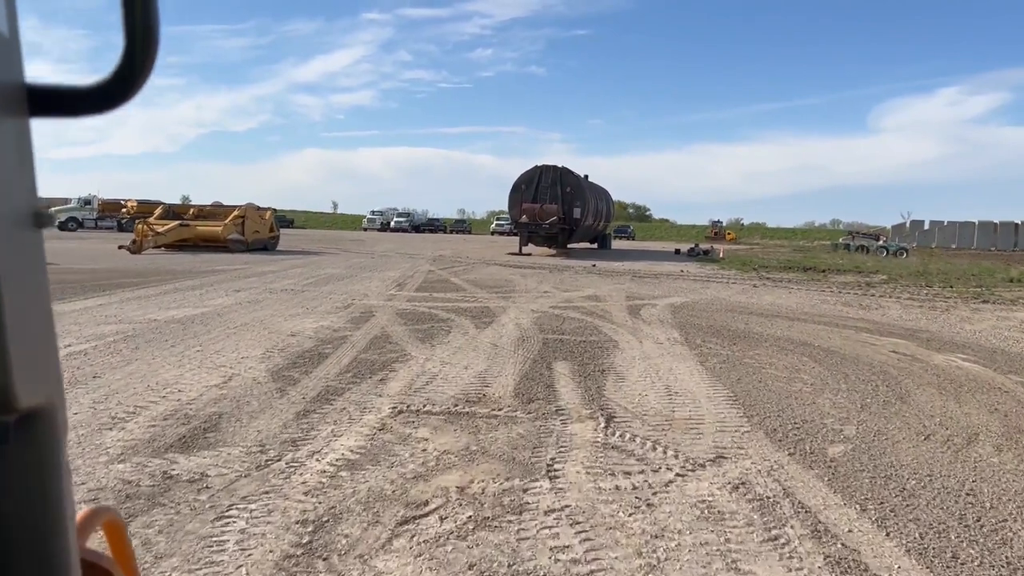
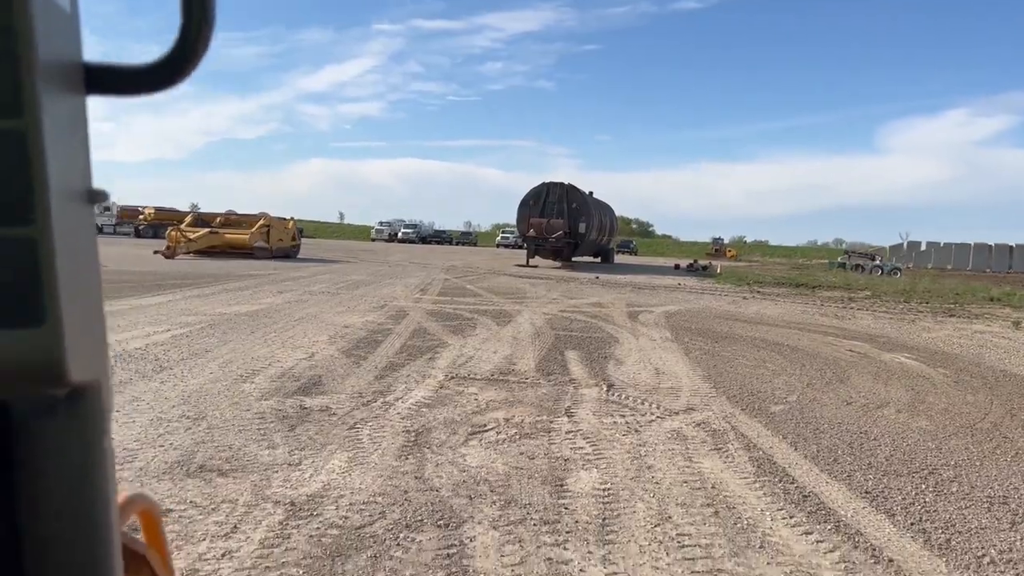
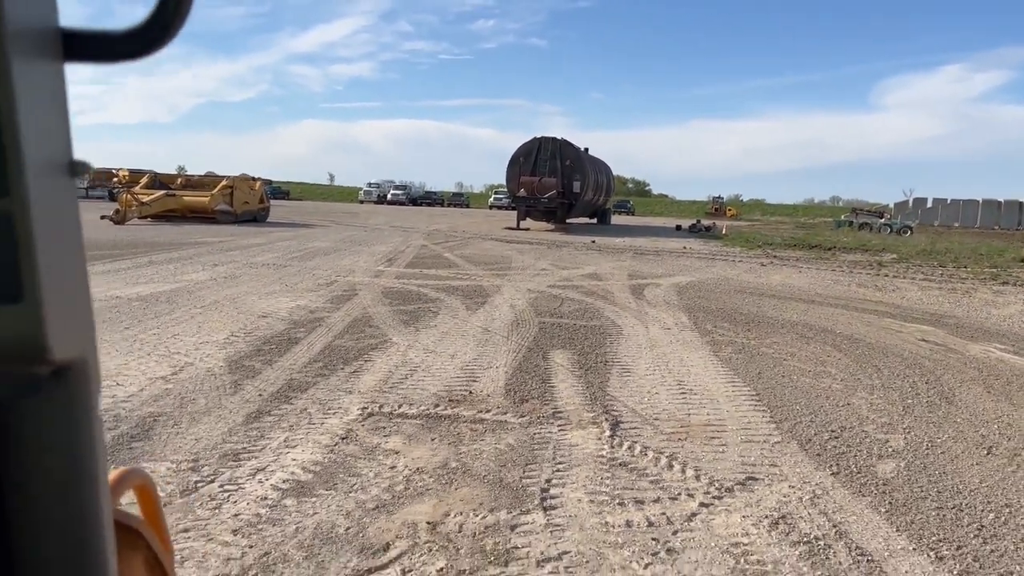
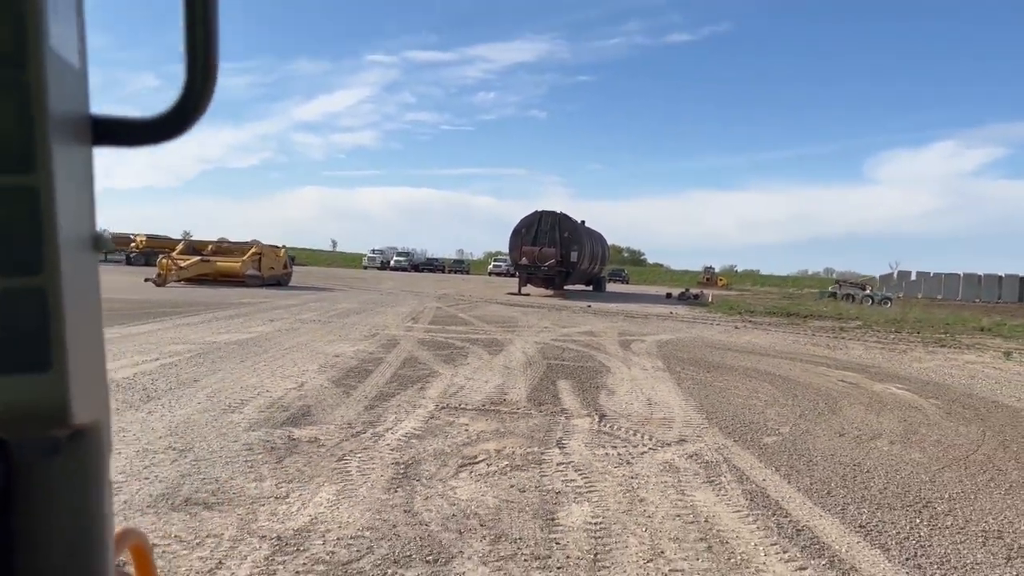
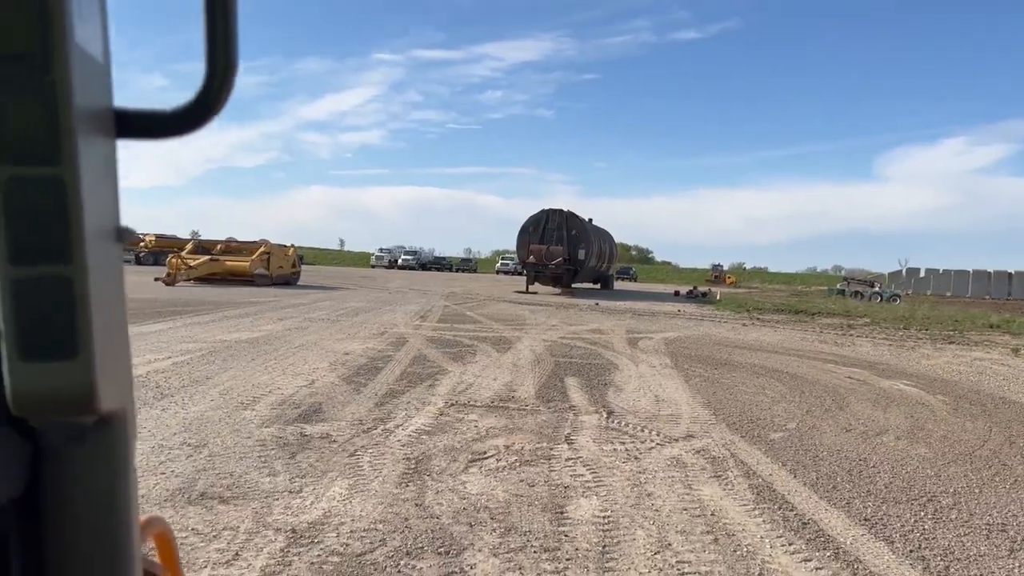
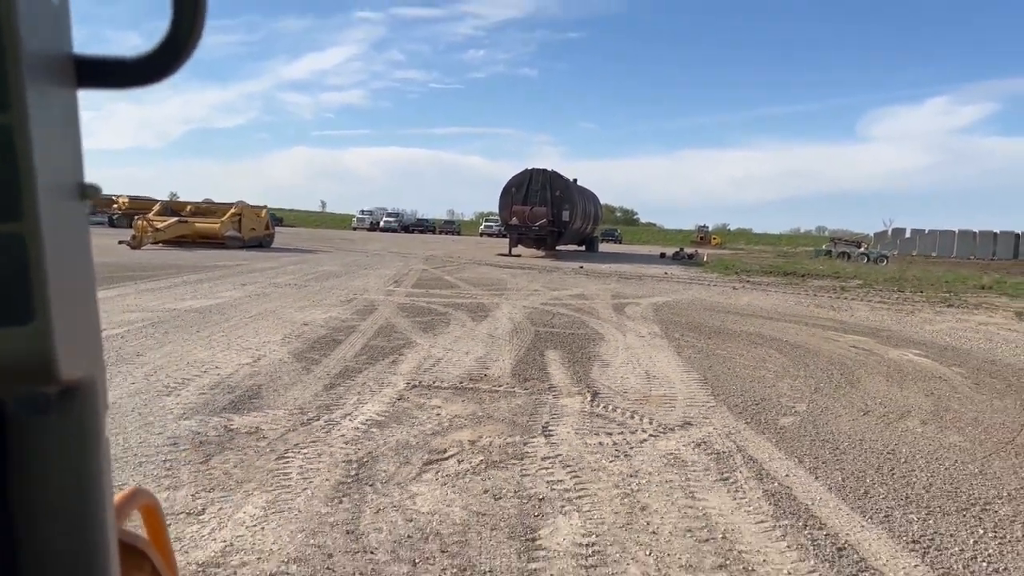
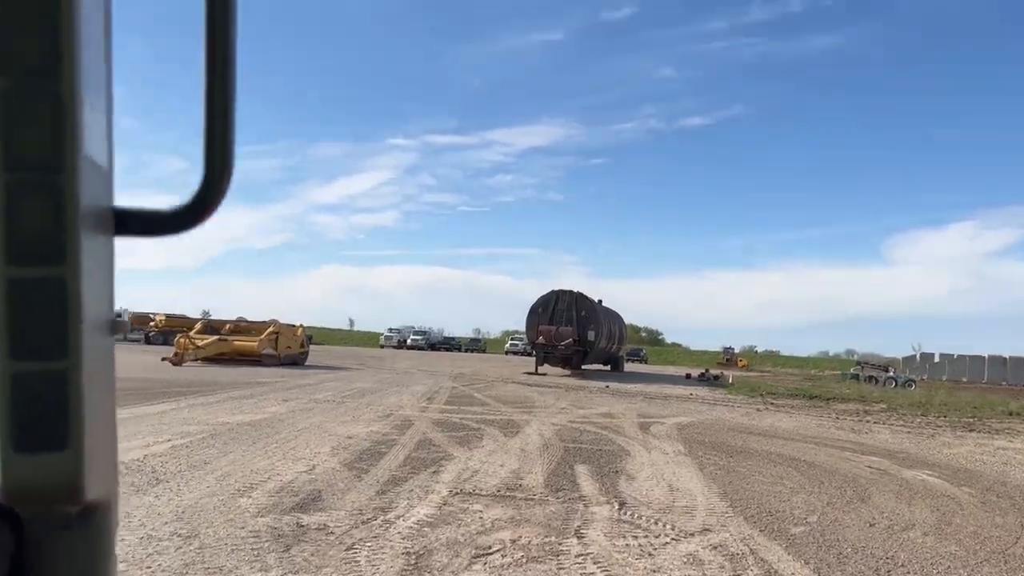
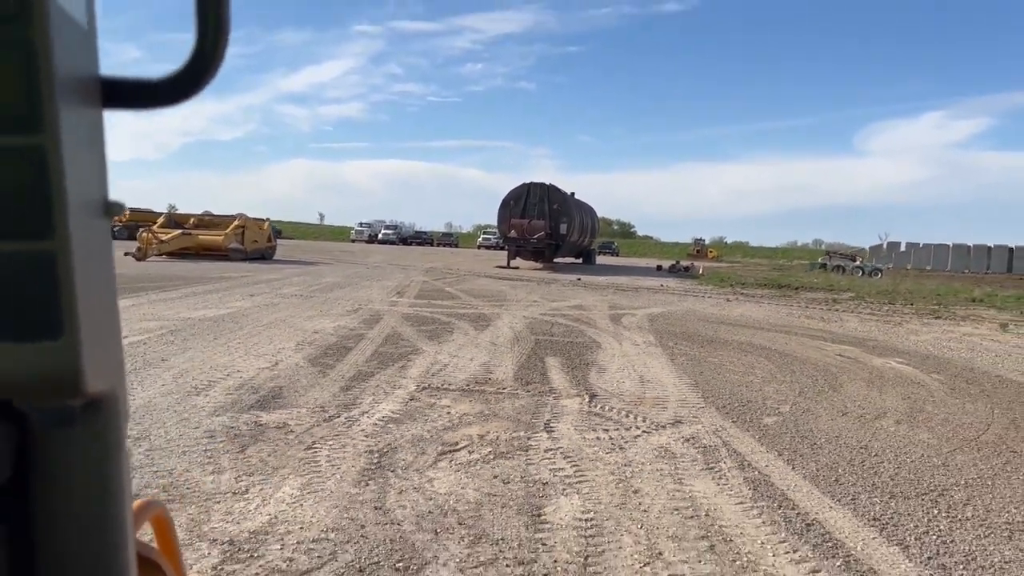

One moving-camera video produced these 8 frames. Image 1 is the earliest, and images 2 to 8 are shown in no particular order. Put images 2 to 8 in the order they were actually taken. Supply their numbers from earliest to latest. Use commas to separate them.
3, 6, 8, 4, 5, 2, 7
